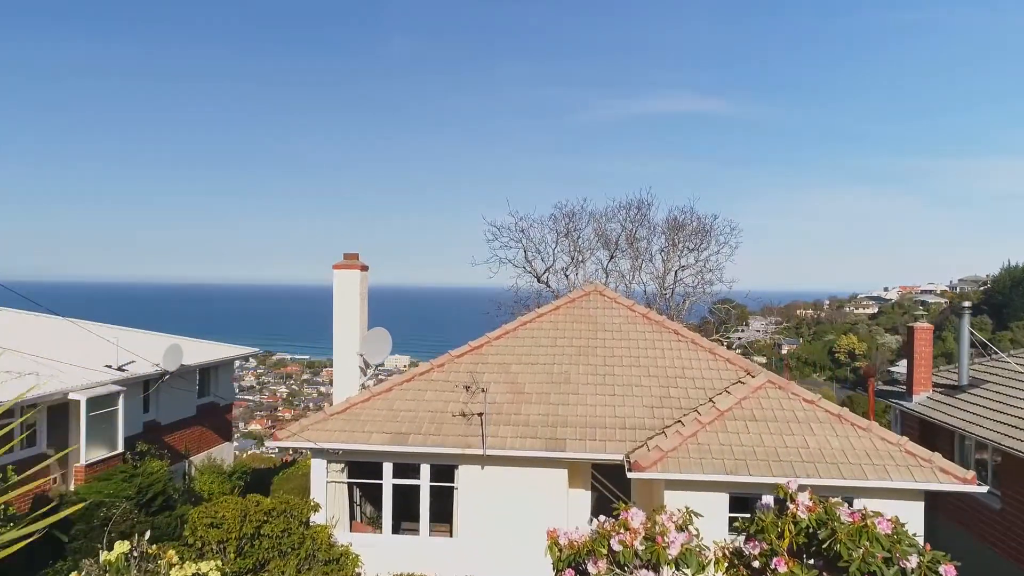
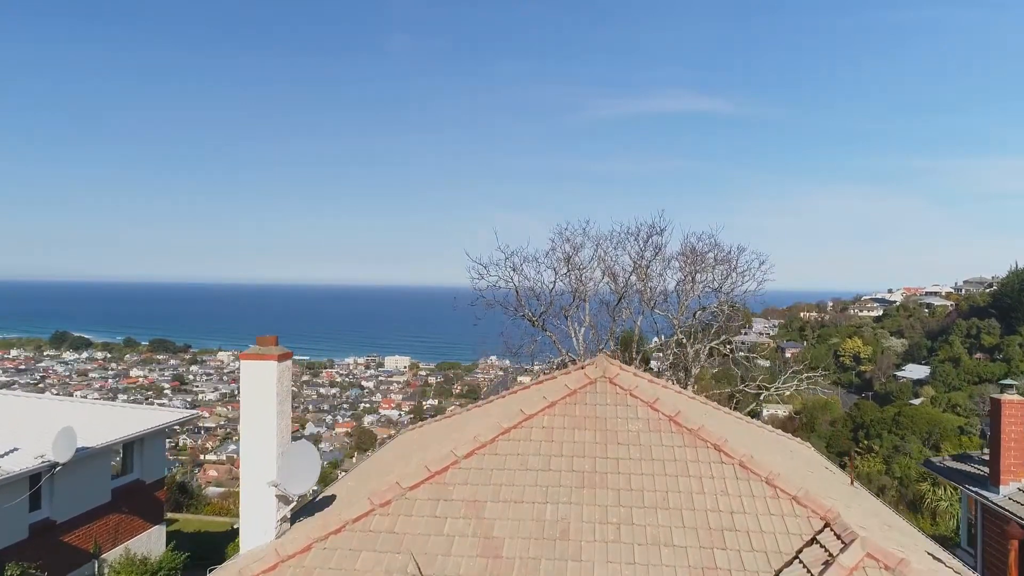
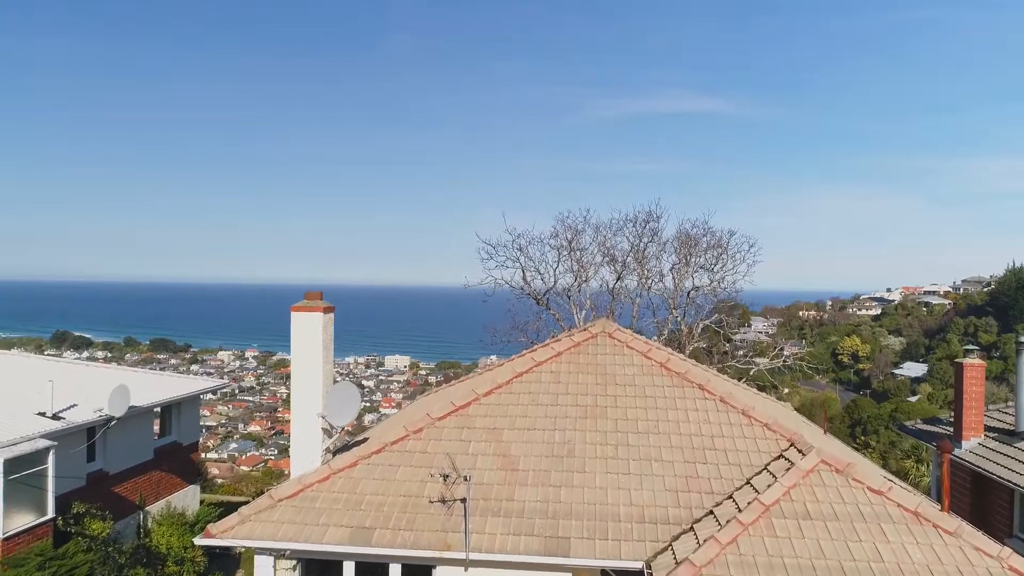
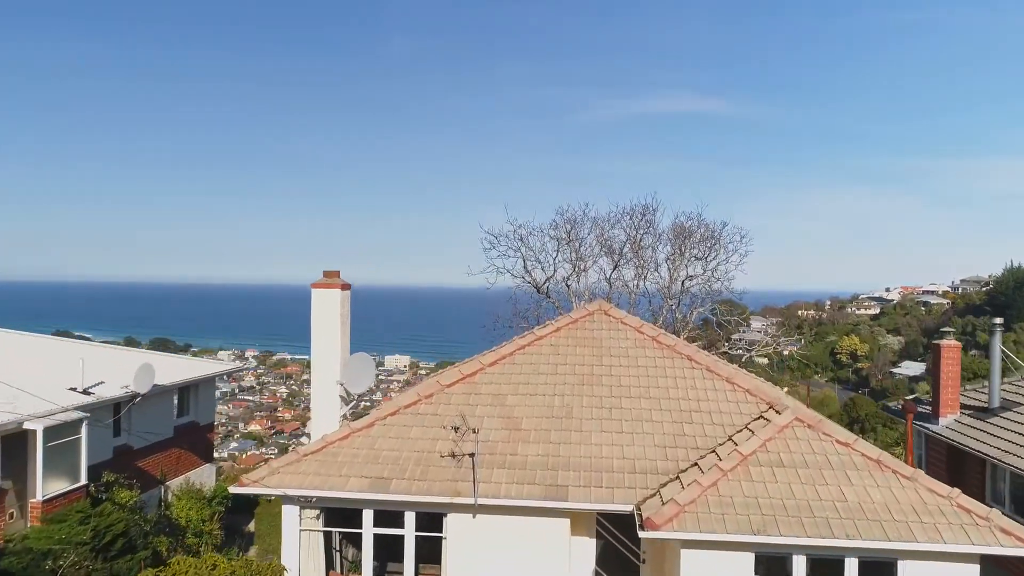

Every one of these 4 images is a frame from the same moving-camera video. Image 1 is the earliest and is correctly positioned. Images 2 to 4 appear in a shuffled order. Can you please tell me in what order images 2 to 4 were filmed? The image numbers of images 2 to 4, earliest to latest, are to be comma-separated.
4, 3, 2
